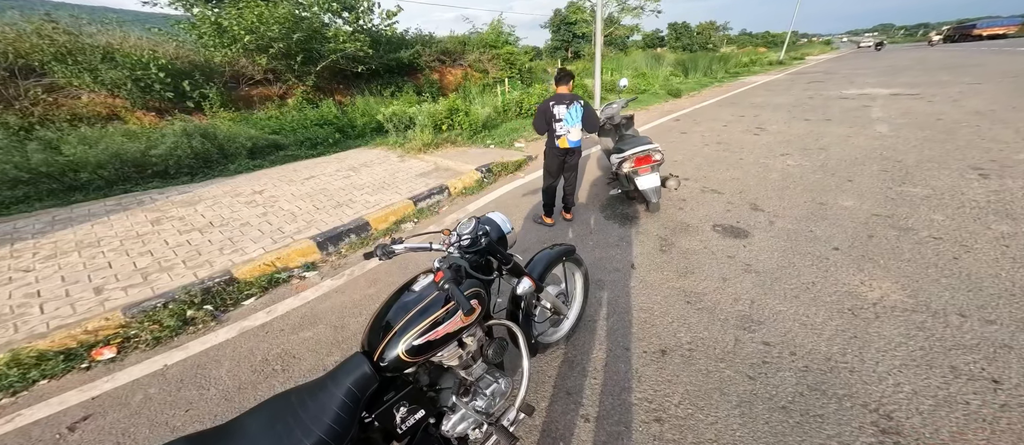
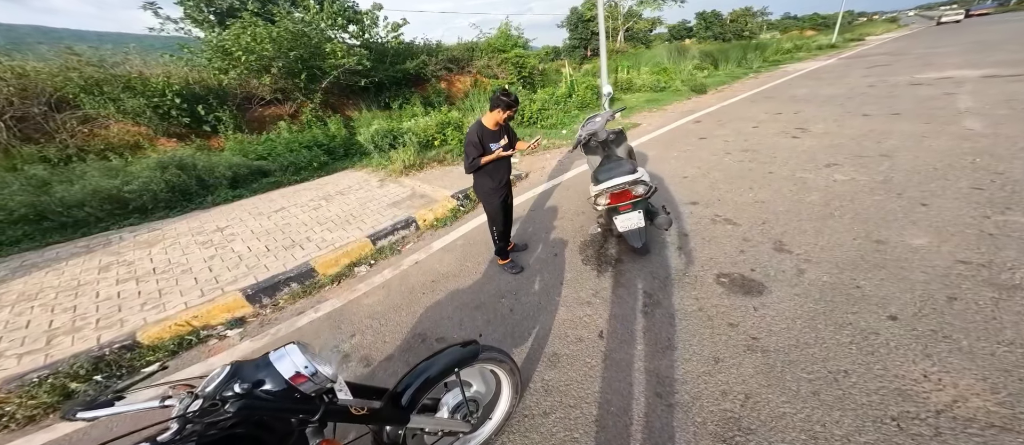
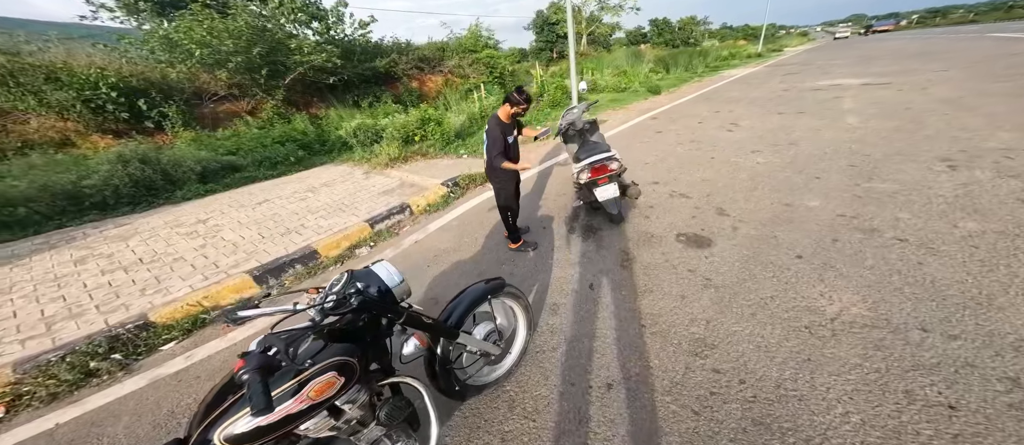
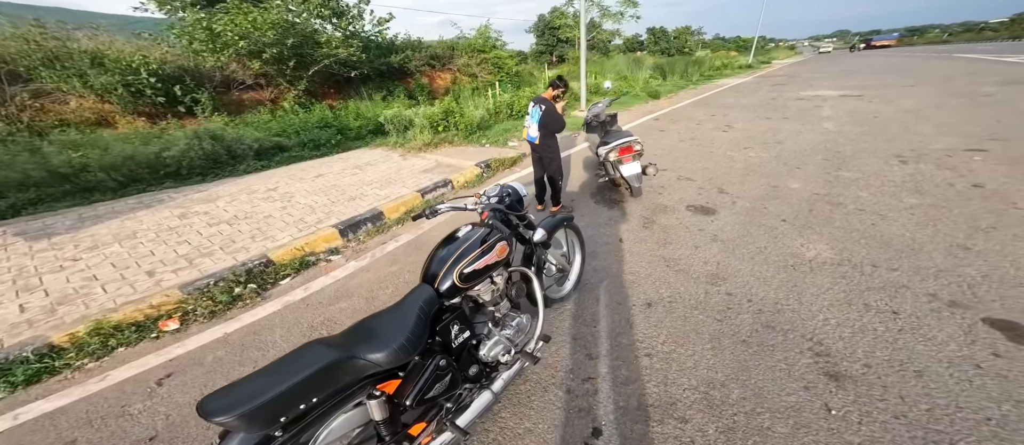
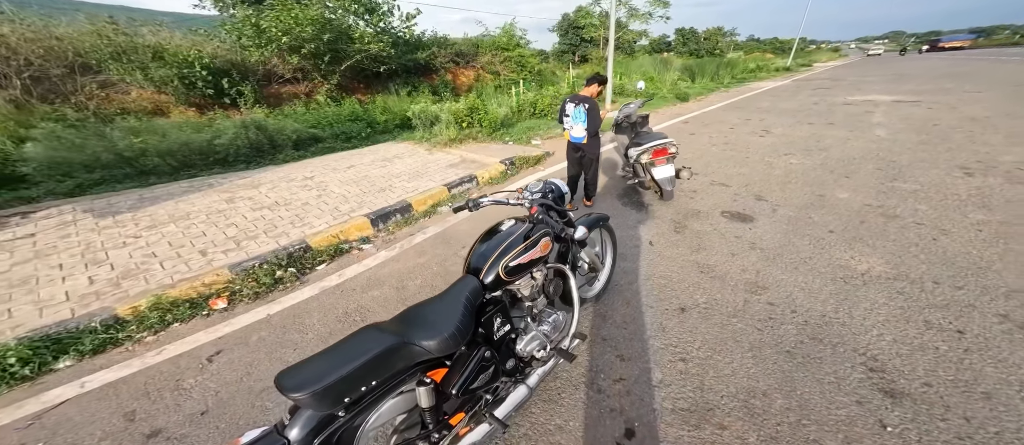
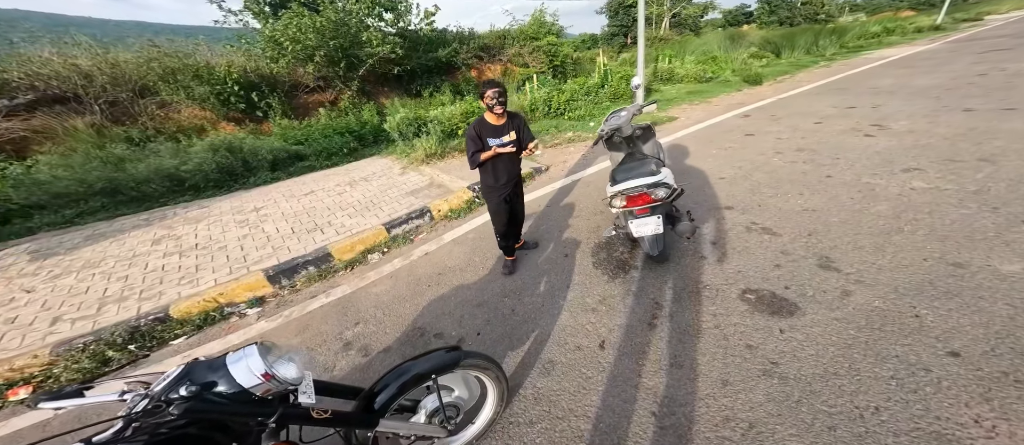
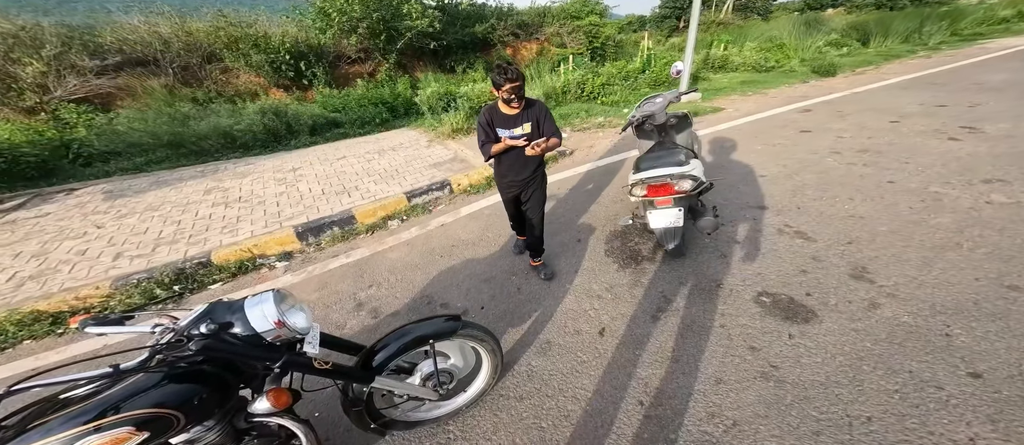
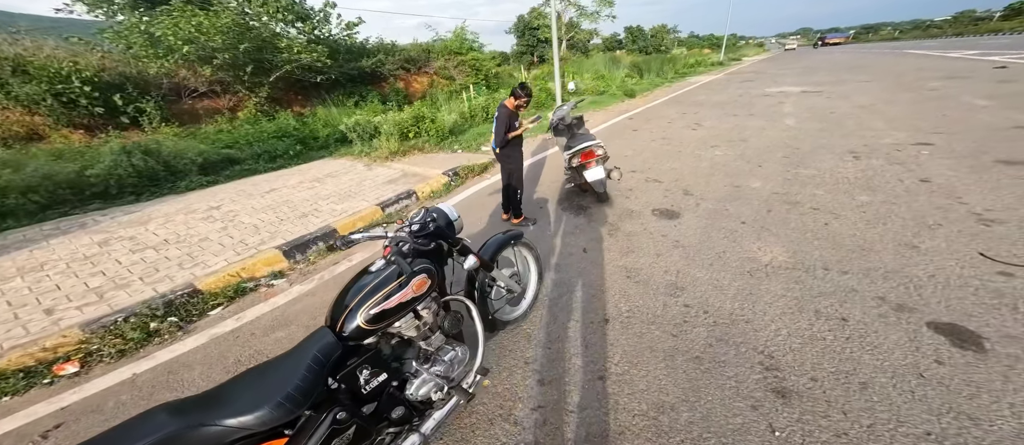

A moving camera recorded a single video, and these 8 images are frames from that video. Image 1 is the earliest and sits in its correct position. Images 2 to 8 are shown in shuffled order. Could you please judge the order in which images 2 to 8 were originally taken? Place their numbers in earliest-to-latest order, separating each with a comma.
5, 4, 8, 3, 2, 6, 7
